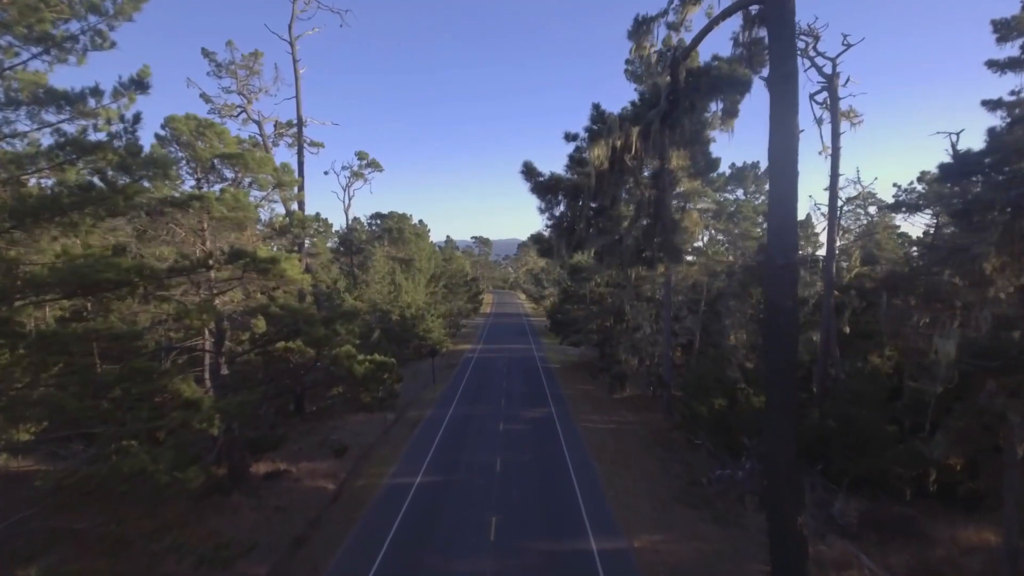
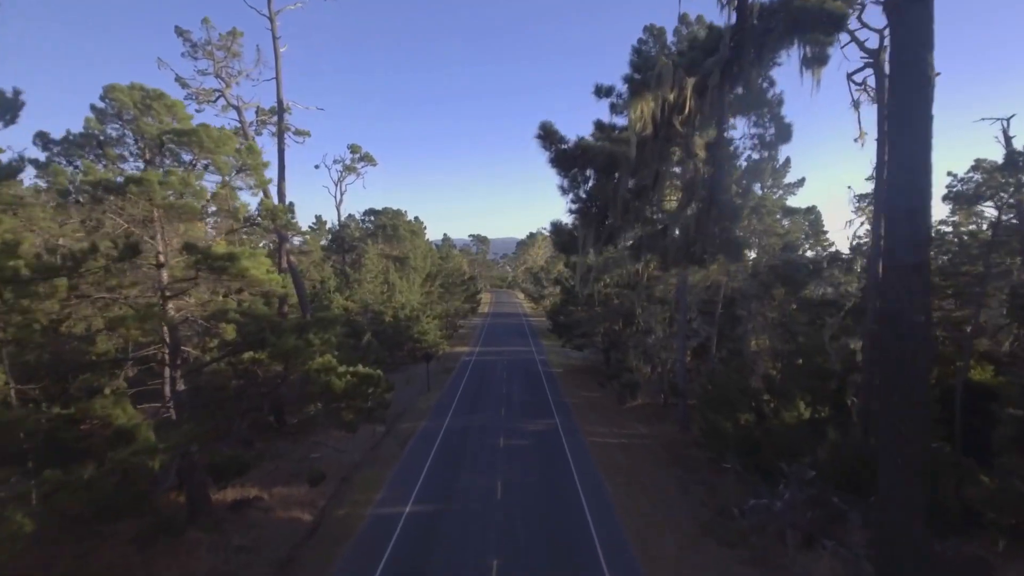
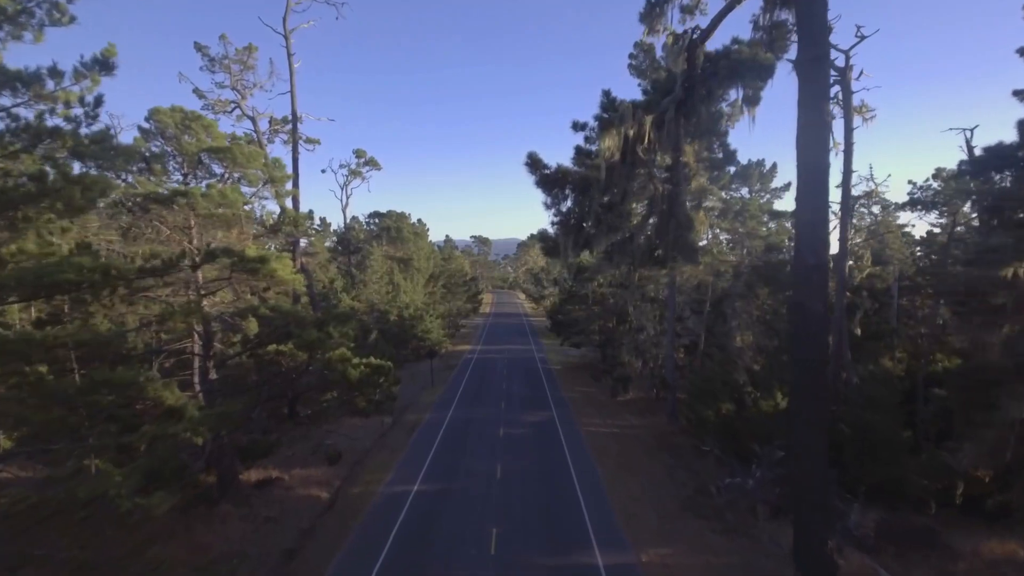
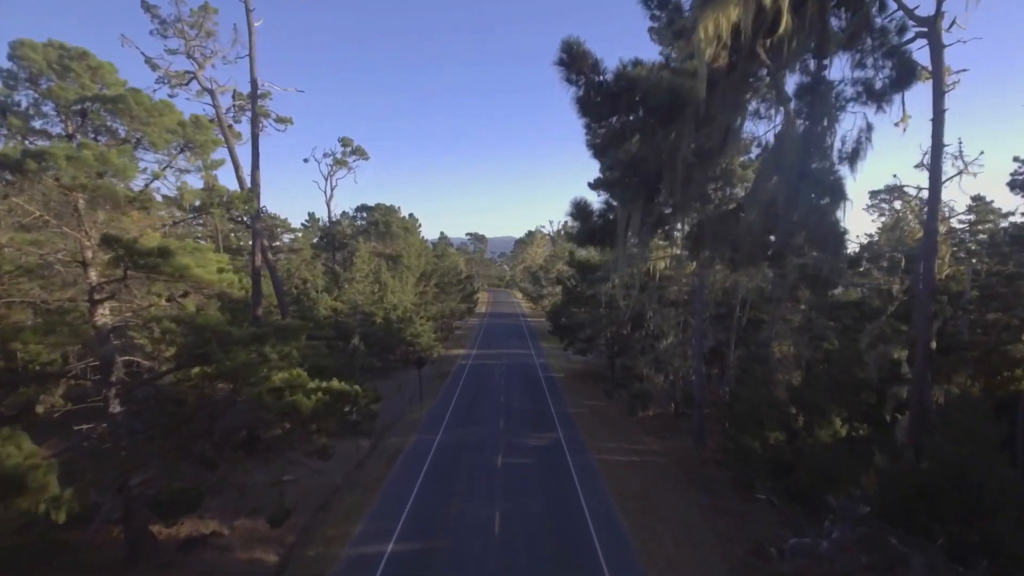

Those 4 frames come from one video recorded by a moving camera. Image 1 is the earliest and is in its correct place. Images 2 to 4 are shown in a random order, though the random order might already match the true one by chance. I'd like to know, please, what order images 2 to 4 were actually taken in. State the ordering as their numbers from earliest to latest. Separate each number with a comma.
3, 2, 4
